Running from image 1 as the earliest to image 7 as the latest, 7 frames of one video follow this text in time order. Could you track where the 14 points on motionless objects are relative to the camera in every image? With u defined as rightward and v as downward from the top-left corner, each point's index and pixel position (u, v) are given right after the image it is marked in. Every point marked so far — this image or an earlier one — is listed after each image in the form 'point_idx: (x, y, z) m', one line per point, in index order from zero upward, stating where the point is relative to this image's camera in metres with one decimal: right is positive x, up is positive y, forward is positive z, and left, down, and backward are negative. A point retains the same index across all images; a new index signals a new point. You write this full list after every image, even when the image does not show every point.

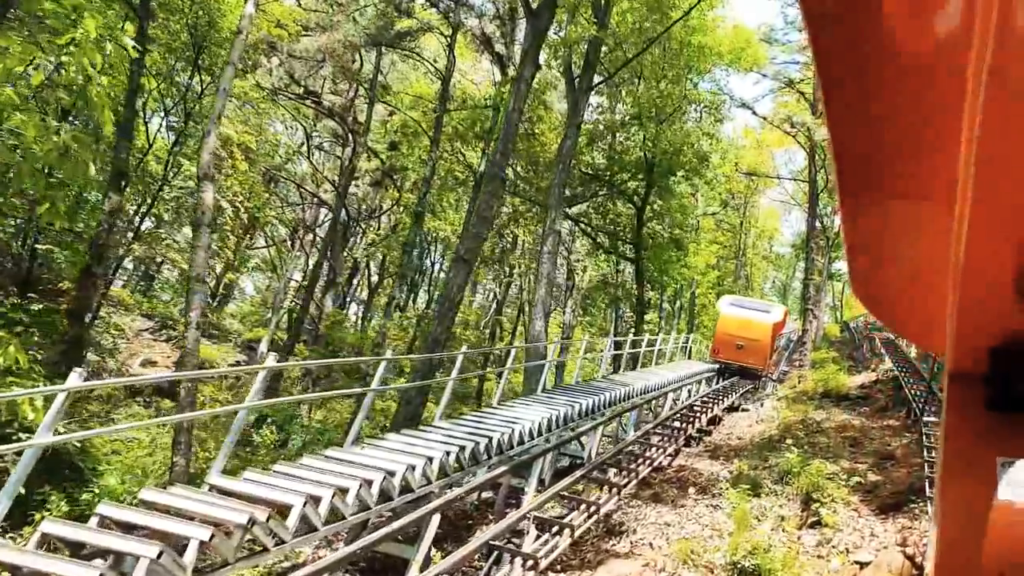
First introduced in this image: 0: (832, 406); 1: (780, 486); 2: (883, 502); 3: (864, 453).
0: (+5.5, -2.0, +16.3) m
1: (+2.7, -1.9, +9.3) m
2: (+3.4, -1.9, +8.7) m
3: (+4.2, -2.0, +11.3) m
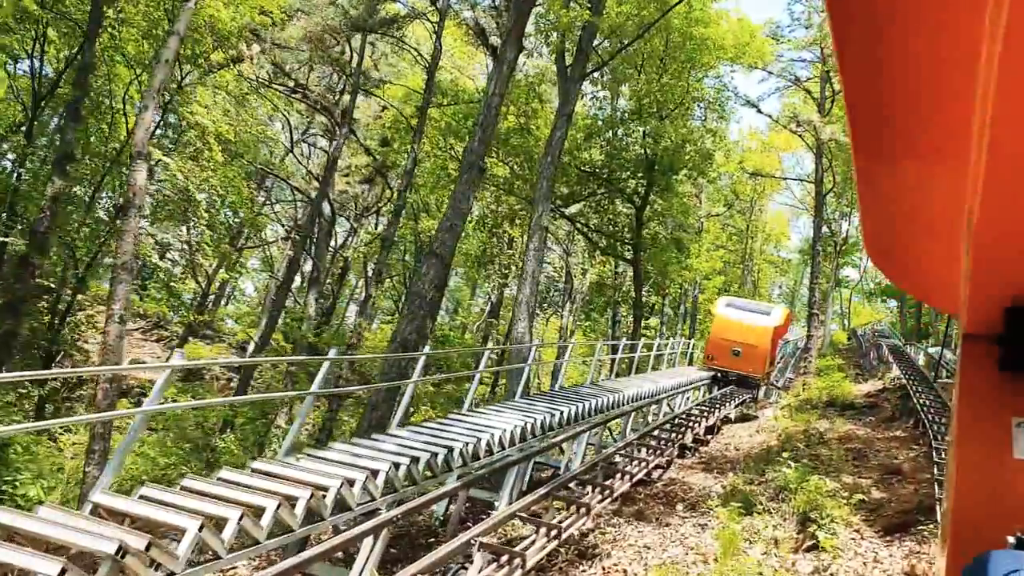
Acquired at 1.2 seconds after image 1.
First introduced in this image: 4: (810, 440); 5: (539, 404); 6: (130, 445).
0: (+5.3, -2.1, +15.4) m
1: (+2.4, -1.9, +8.5) m
2: (+3.1, -1.9, +7.9) m
3: (+3.9, -2.0, +10.4) m
4: (+3.9, -2.0, +12.4) m
5: (+0.3, -1.3, +10.6) m
6: (-1.9, -0.8, +4.6) m
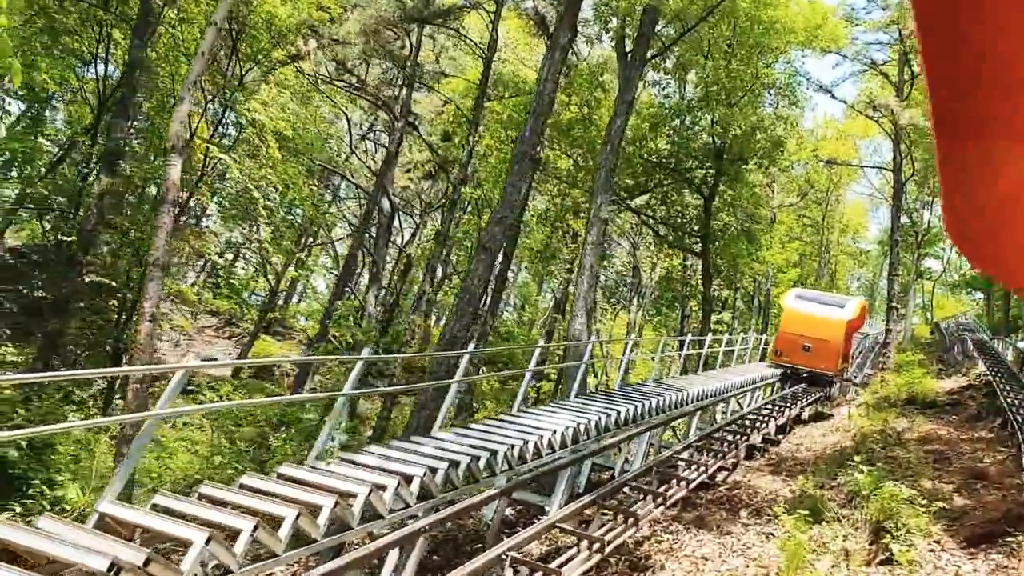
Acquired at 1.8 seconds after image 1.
0: (+6.2, -1.9, +14.6) m
1: (+2.8, -1.9, +7.9) m
2: (+3.5, -1.9, +7.3) m
3: (+4.5, -1.9, +9.7) m
4: (+4.6, -1.9, +11.7) m
5: (+0.9, -1.3, +10.2) m
6: (-1.7, -0.8, +4.4) m
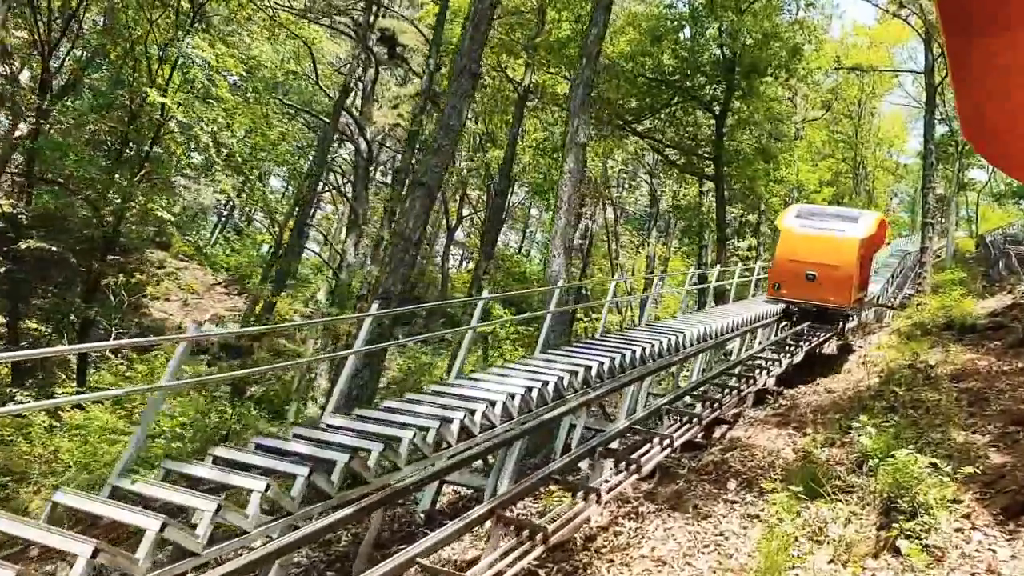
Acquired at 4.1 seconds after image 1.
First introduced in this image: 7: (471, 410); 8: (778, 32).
0: (+6.0, -0.7, +13.0) m
1: (+2.4, -1.3, +6.5) m
2: (+3.0, -1.3, +5.8) m
3: (+4.1, -1.1, +8.2) m
4: (+4.3, -1.0, +10.2) m
5: (+0.5, -0.7, +8.8) m
6: (-2.4, -0.7, +3.0) m
7: (-0.3, -0.8, +6.4) m
8: (+5.3, +5.1, +18.9) m
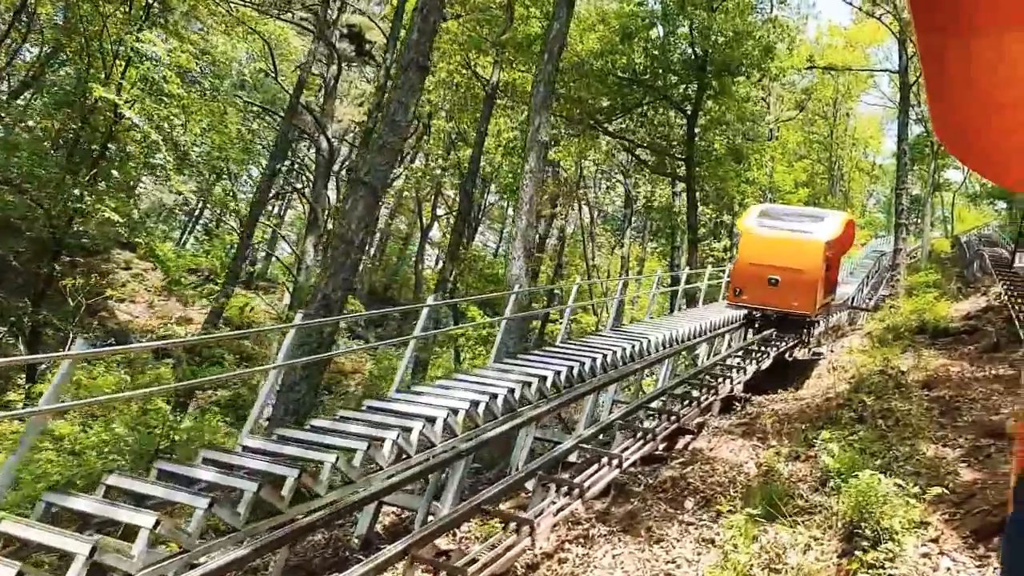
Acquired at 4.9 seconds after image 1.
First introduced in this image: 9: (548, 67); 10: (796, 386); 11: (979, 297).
0: (+5.5, -0.8, +12.7) m
1: (+2.0, -1.4, +6.1) m
2: (+2.7, -1.4, +5.4) m
3: (+3.7, -1.2, +7.8) m
4: (+3.9, -1.0, +9.8) m
5: (0.0, -0.7, +8.3) m
6: (-2.7, -0.8, +2.6) m
7: (-0.7, -0.9, +5.9) m
8: (+4.7, +5.1, +18.6) m
9: (+0.5, +2.7, +11.6) m
10: (+3.6, -1.2, +11.7) m
11: (+9.1, -0.2, +18.4) m
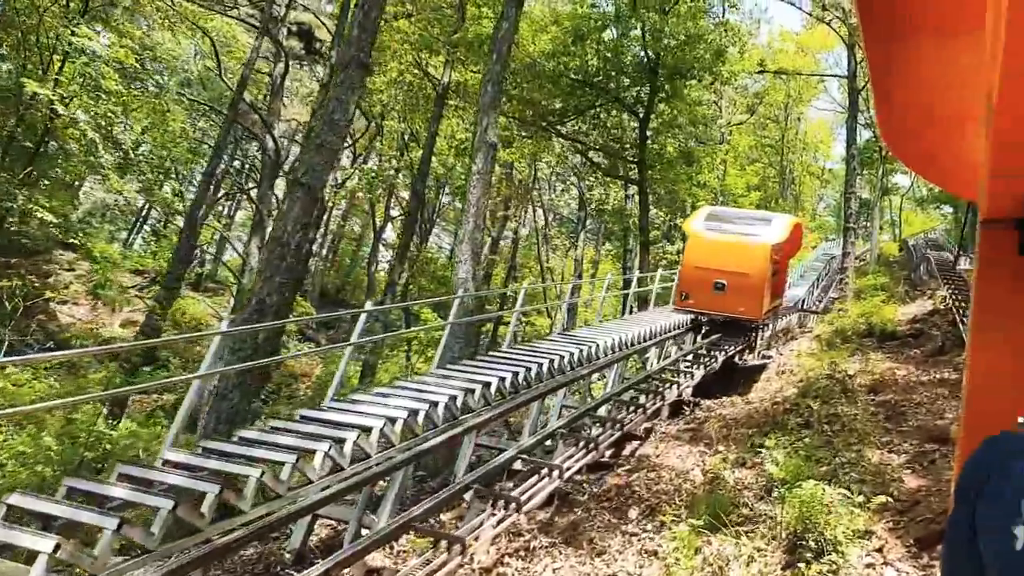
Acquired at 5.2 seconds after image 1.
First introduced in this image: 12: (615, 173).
0: (+4.8, -0.8, +12.7) m
1: (+1.6, -1.4, +6.0) m
2: (+2.3, -1.4, +5.3) m
3: (+3.2, -1.2, +7.8) m
4: (+3.3, -1.1, +9.8) m
5: (-0.4, -0.7, +8.1) m
6: (-2.9, -0.8, +2.2) m
7: (-1.0, -0.9, +5.7) m
8: (+3.7, +5.0, +18.6) m
9: (-0.2, +2.7, +11.4) m
10: (+2.9, -1.3, +11.7) m
11: (+8.1, -0.2, +18.6) m
12: (+2.2, +2.4, +20.0) m
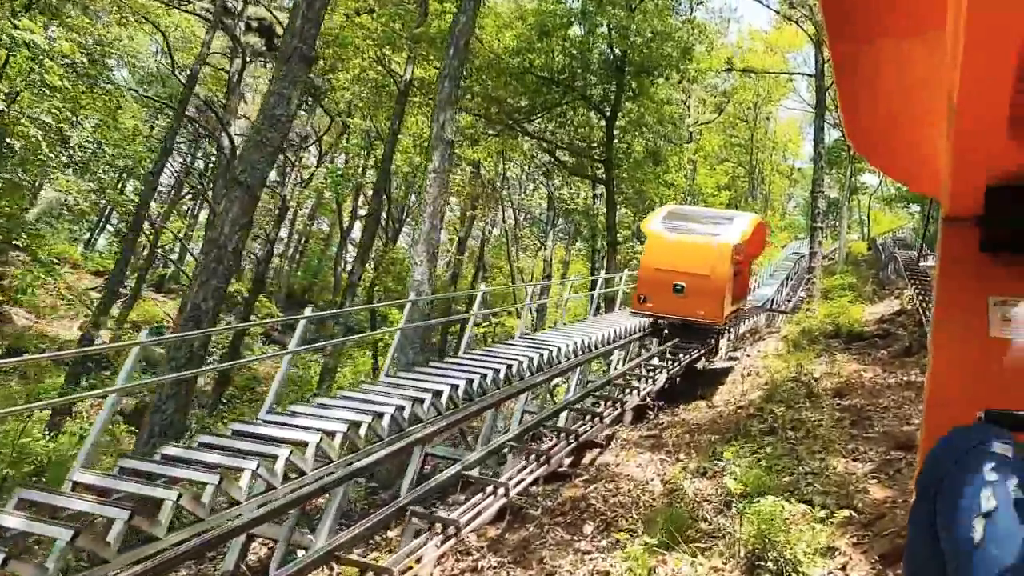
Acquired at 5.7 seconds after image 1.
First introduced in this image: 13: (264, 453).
0: (+4.3, -0.9, +12.5) m
1: (+1.3, -1.4, +5.7) m
2: (+2.0, -1.4, +5.0) m
3: (+2.8, -1.2, +7.5) m
4: (+2.9, -1.1, +9.5) m
5: (-0.8, -0.8, +7.8) m
6: (-3.1, -0.8, +1.8) m
7: (-1.4, -0.9, +5.3) m
8: (+3.0, +5.0, +18.4) m
9: (-0.7, +2.7, +11.1) m
10: (+2.4, -1.3, +11.5) m
11: (+7.4, -0.2, +18.5) m
12: (+1.5, +2.4, +19.7) m
13: (-1.4, -0.9, +5.5) m
